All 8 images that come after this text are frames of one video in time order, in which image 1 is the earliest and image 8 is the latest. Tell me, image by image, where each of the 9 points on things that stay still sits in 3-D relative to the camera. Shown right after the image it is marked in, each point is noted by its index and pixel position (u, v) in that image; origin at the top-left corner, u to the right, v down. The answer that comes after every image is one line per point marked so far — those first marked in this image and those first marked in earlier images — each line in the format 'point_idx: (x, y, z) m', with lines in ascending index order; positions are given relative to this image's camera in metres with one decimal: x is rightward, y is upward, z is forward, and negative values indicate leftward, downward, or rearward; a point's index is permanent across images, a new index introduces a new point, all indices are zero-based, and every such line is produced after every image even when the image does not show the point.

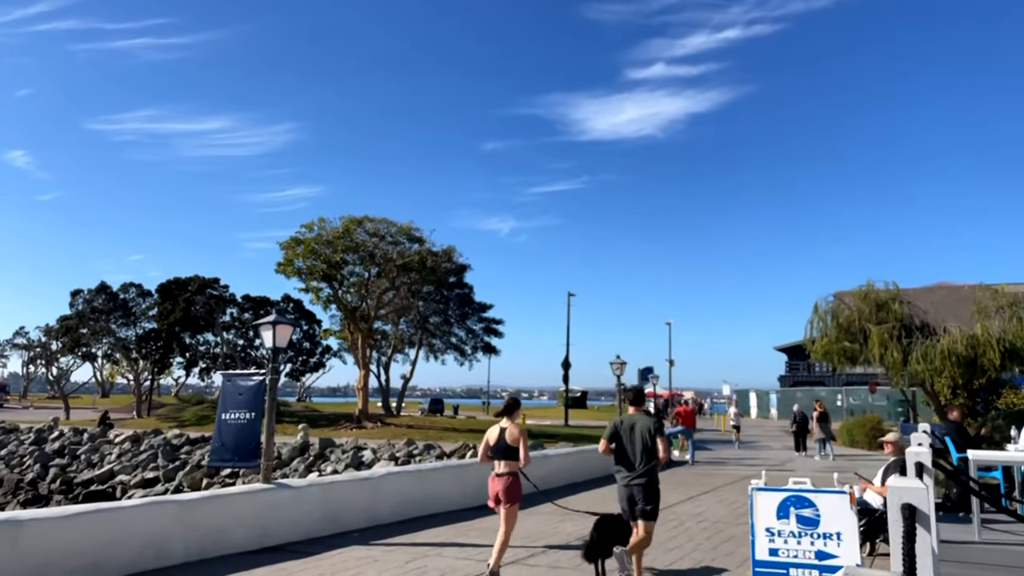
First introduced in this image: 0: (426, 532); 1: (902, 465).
0: (-1.4, -3.9, +11.3) m
1: (+4.8, -2.2, +8.9) m
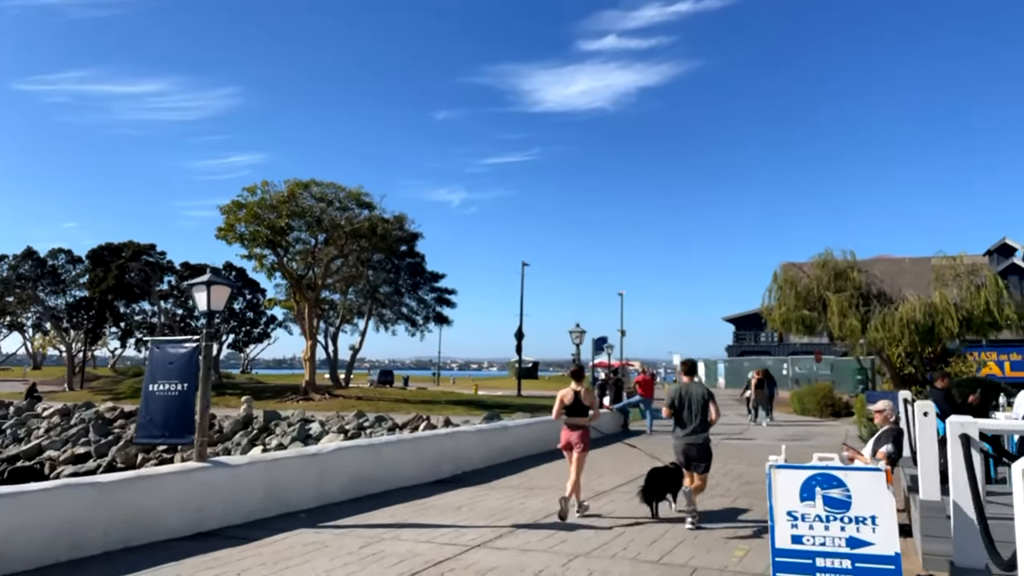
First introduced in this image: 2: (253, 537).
0: (-1.9, -3.3, +10.4) m
1: (+4.5, -1.7, +8.3) m
2: (-3.4, -3.2, +9.3) m
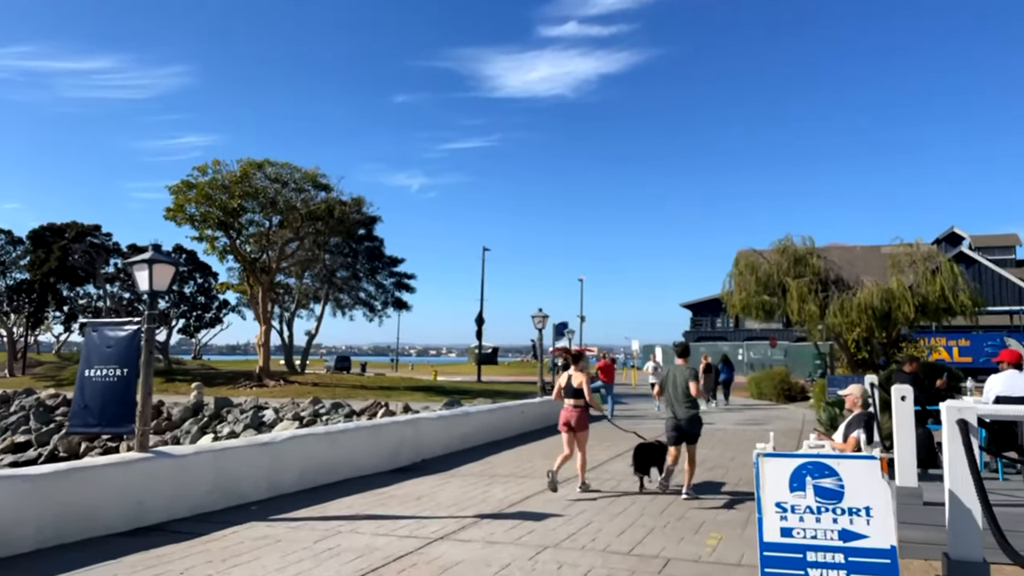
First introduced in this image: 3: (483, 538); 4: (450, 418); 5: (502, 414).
0: (-2.4, -3.0, +9.9) m
1: (+4.1, -1.5, +8.2) m
2: (-3.8, -3.0, +8.7) m
3: (-0.3, -2.6, +7.5) m
4: (-1.3, -2.8, +15.5) m
5: (-0.3, -3.1, +17.5) m
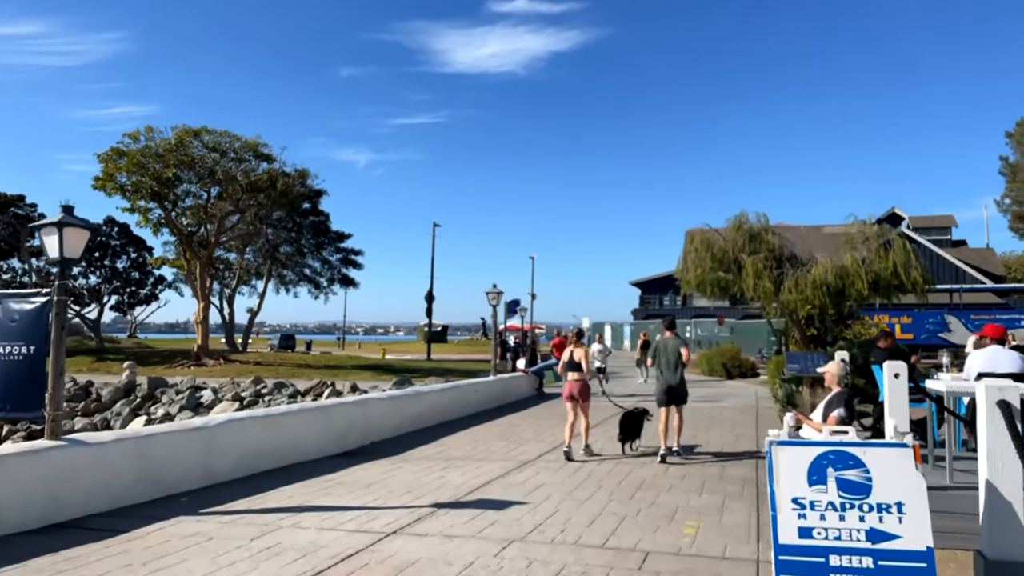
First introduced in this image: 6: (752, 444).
0: (-3.0, -2.6, +9.1) m
1: (+3.6, -1.2, +7.8) m
2: (-4.3, -2.6, +7.8) m
3: (-0.7, -2.3, +6.8) m
4: (-2.3, -2.3, +14.7) m
5: (-1.4, -2.5, +16.8) m
6: (+4.1, -2.6, +12.2) m
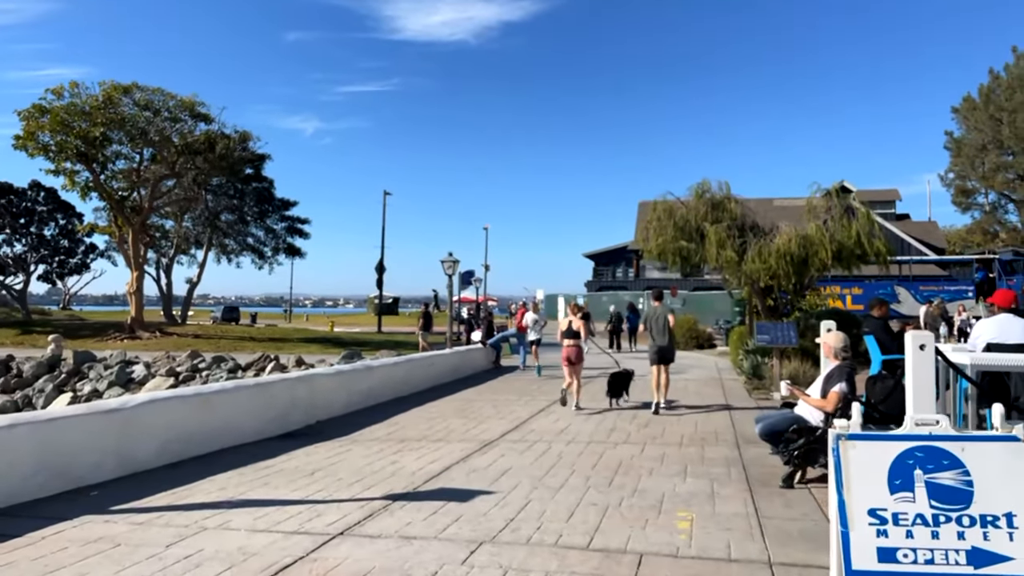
0: (-3.4, -2.2, +7.9) m
1: (+3.3, -0.8, +7.0) m
2: (-4.6, -2.2, +6.5) m
3: (-0.9, -2.0, +5.8) m
4: (-3.1, -1.6, +13.6) m
5: (-2.3, -1.8, +15.8) m
6: (+3.5, -2.1, +11.6) m
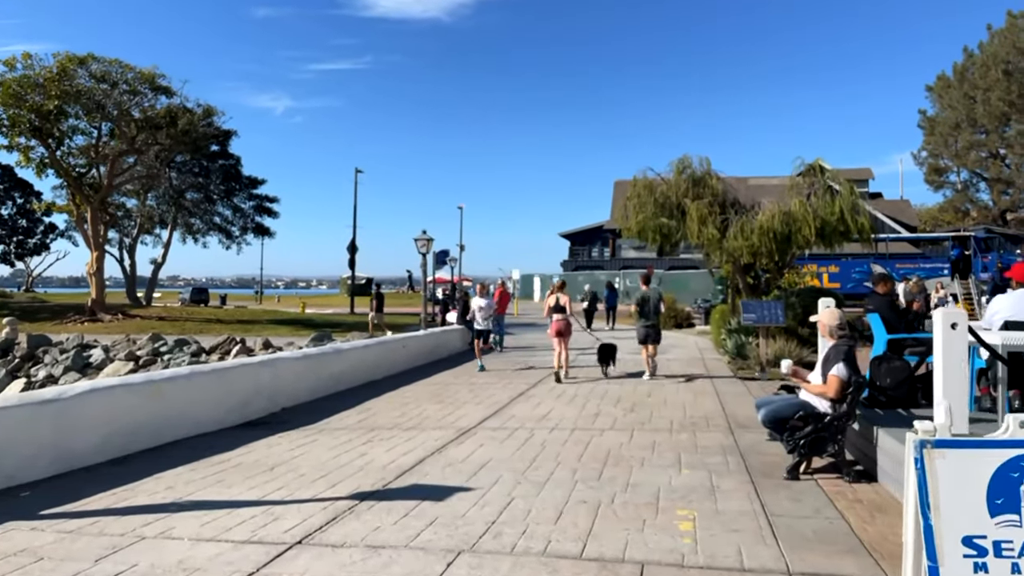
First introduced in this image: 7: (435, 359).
0: (-3.6, -1.9, +7.1) m
1: (+3.1, -0.6, +6.4) m
2: (-4.8, -2.0, +5.7) m
3: (-1.1, -1.8, +5.1) m
4: (-3.5, -1.2, +12.8) m
5: (-2.8, -1.3, +15.0) m
6: (+3.1, -1.7, +11.0) m
7: (-2.0, -1.8, +18.2) m
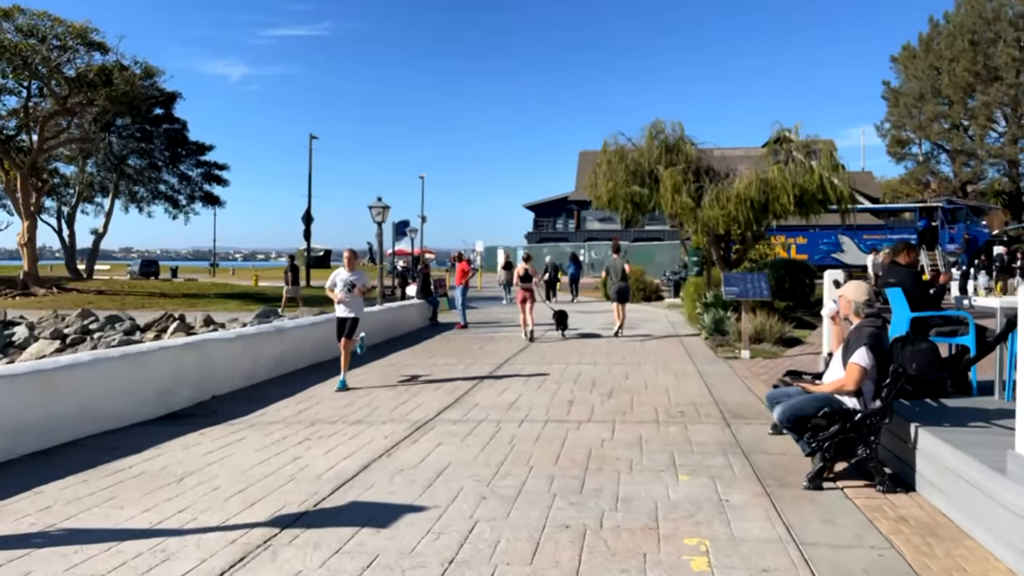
0: (-3.9, -1.7, +5.7) m
1: (+2.8, -0.4, +5.3) m
2: (-5.0, -1.9, +4.3) m
3: (-1.3, -1.6, +3.8) m
4: (-4.1, -0.8, +11.3) m
5: (-3.5, -0.8, +13.6) m
6: (+2.6, -1.3, +9.9) m
7: (-2.9, -1.1, +16.8) m
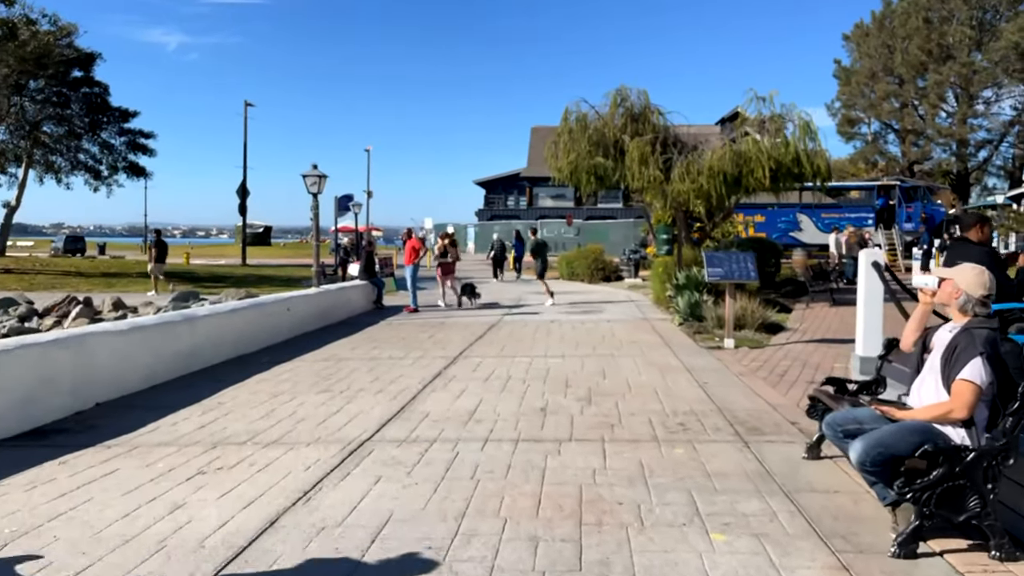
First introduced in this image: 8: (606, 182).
0: (-4.1, -1.6, +3.8) m
1: (+2.7, -0.3, +3.8) m
2: (-5.1, -1.8, +2.2) m
3: (-1.3, -1.6, +2.1) m
4: (-4.7, -0.5, +9.3) m
5: (-4.2, -0.4, +11.6) m
6: (+2.1, -1.1, +8.4) m
7: (-3.8, -0.7, +14.9) m
8: (+2.6, +2.9, +19.5) m
